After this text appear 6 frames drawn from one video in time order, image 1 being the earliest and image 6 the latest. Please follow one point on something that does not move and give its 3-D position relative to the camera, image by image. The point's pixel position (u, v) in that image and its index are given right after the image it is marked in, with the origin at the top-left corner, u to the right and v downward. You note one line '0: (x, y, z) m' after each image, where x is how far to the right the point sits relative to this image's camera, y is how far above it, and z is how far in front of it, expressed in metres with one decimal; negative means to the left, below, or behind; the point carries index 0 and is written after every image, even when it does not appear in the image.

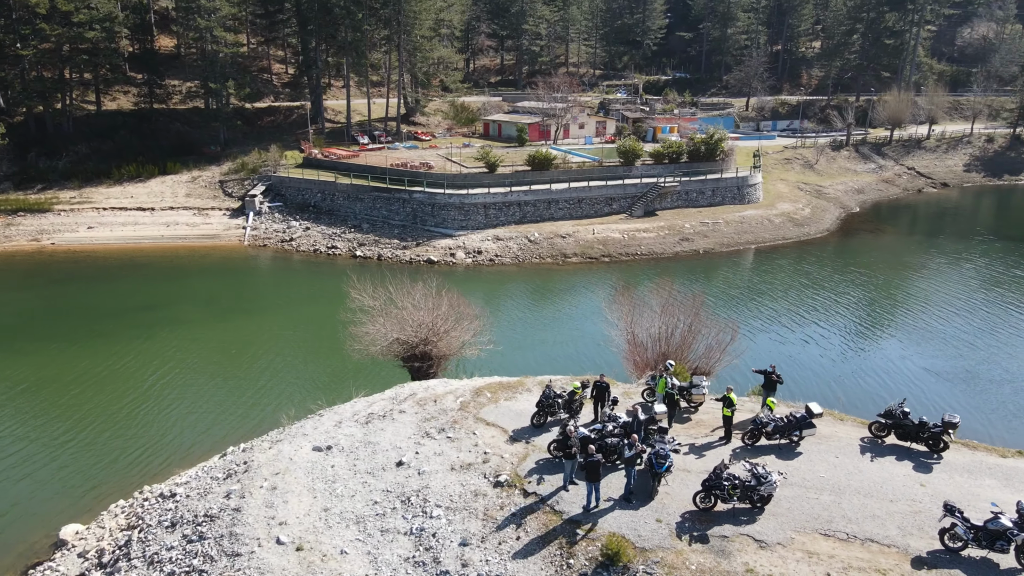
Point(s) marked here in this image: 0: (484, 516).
0: (-0.6, -5.0, +16.3) m
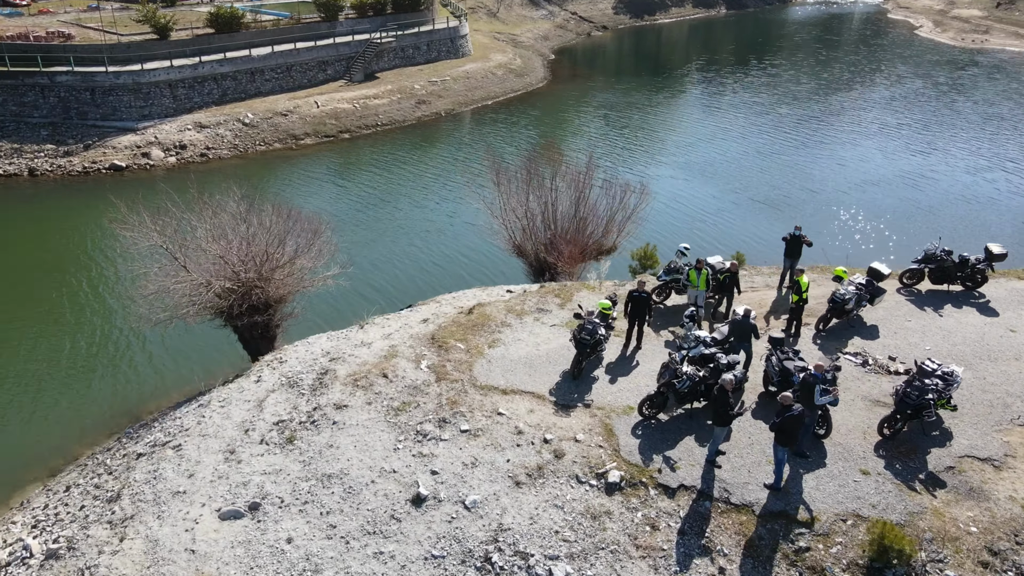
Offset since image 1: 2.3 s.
0: (+1.7, -3.6, +10.0) m
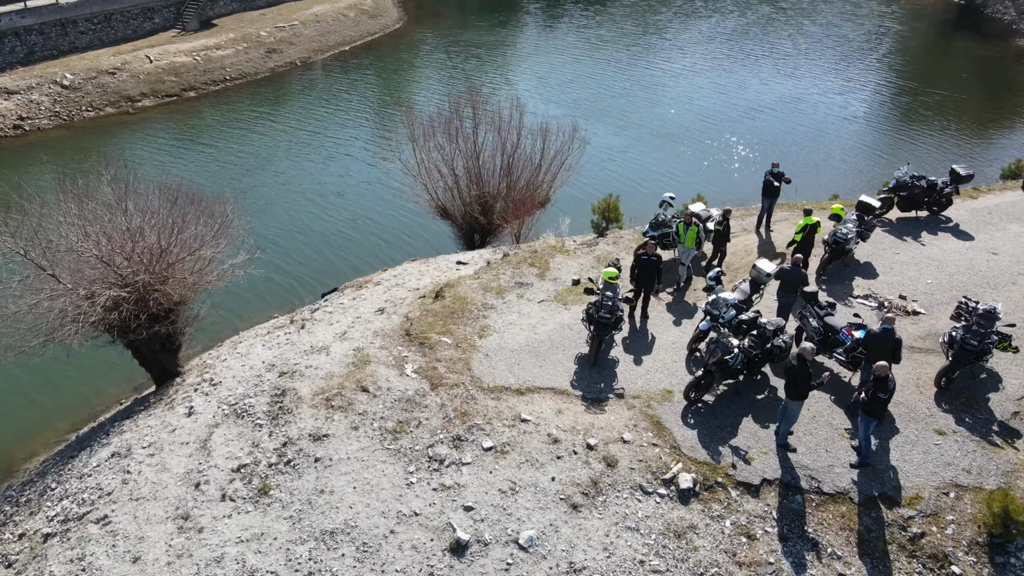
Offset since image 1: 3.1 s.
0: (+2.7, -3.2, +8.5) m
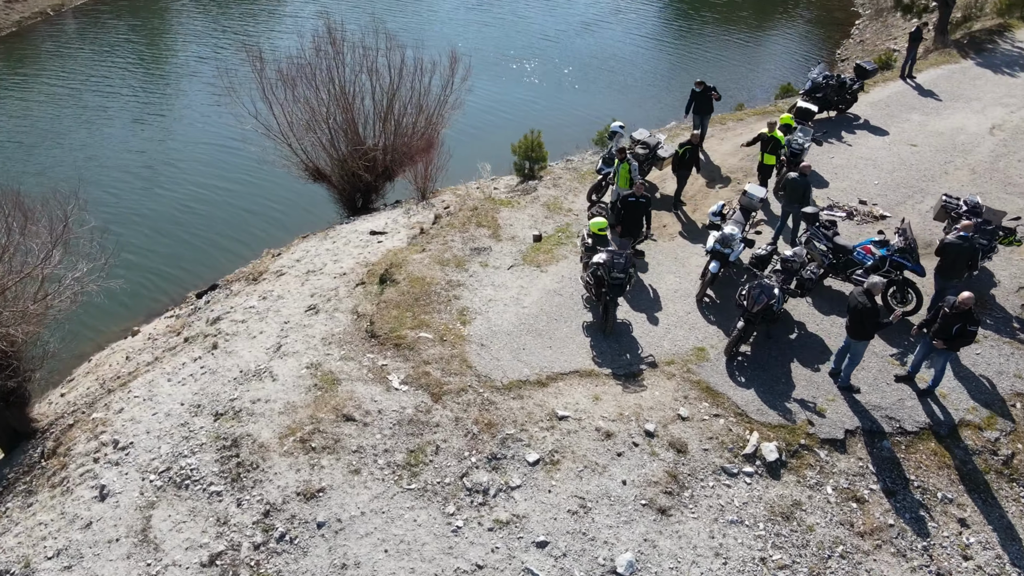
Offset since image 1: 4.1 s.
0: (+3.6, -2.6, +7.5) m
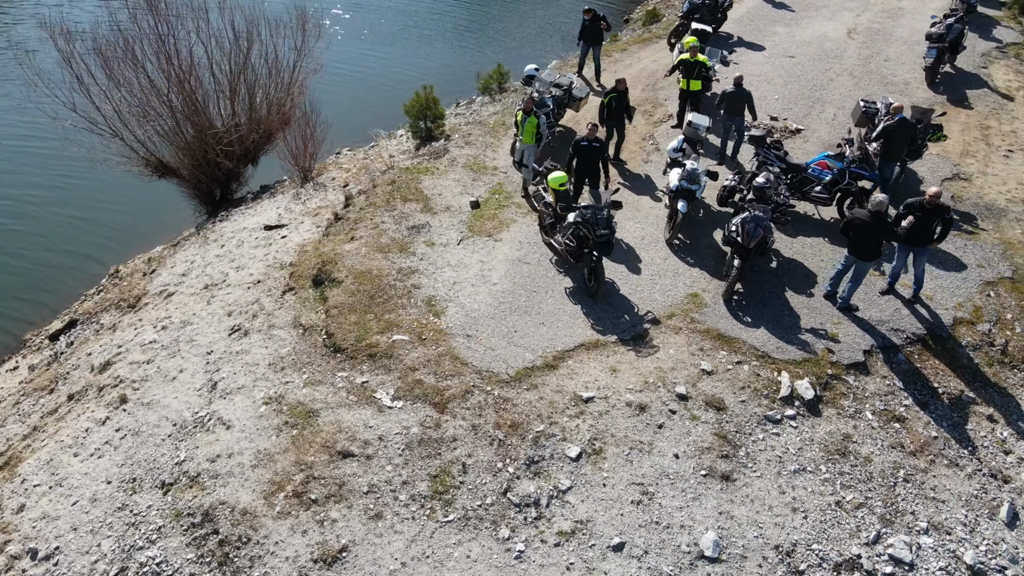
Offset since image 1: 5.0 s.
0: (+4.1, -1.7, +7.5) m
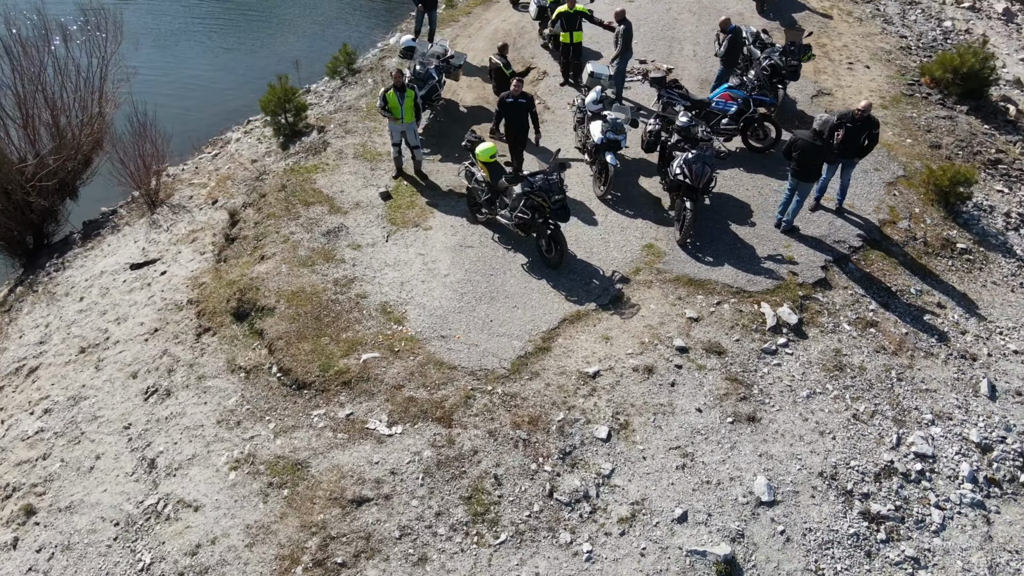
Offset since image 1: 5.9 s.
0: (+4.1, -0.7, +7.8) m
